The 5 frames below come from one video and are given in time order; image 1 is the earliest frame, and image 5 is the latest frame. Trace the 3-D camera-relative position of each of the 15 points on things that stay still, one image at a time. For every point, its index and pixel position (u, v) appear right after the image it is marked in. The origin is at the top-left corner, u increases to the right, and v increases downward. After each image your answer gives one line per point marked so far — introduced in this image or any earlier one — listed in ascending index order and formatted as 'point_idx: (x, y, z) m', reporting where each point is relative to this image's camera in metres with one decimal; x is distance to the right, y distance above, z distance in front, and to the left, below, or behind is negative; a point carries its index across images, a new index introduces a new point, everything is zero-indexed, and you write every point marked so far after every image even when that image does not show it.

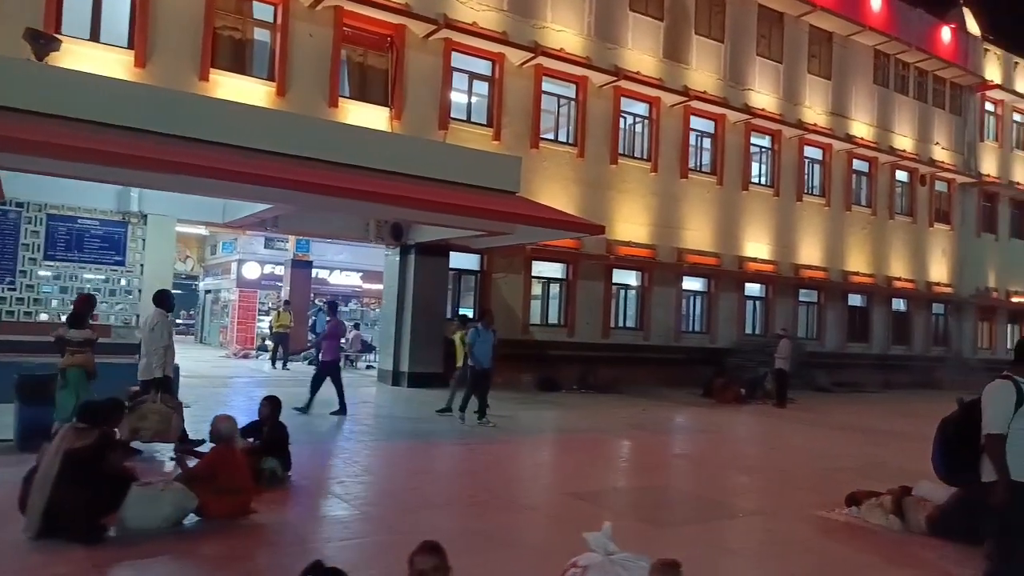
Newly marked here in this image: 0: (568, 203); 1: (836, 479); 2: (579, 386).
0: (+1.4, +2.2, +19.0) m
1: (+4.2, -2.5, +9.6) m
2: (+1.7, -2.5, +18.6) m
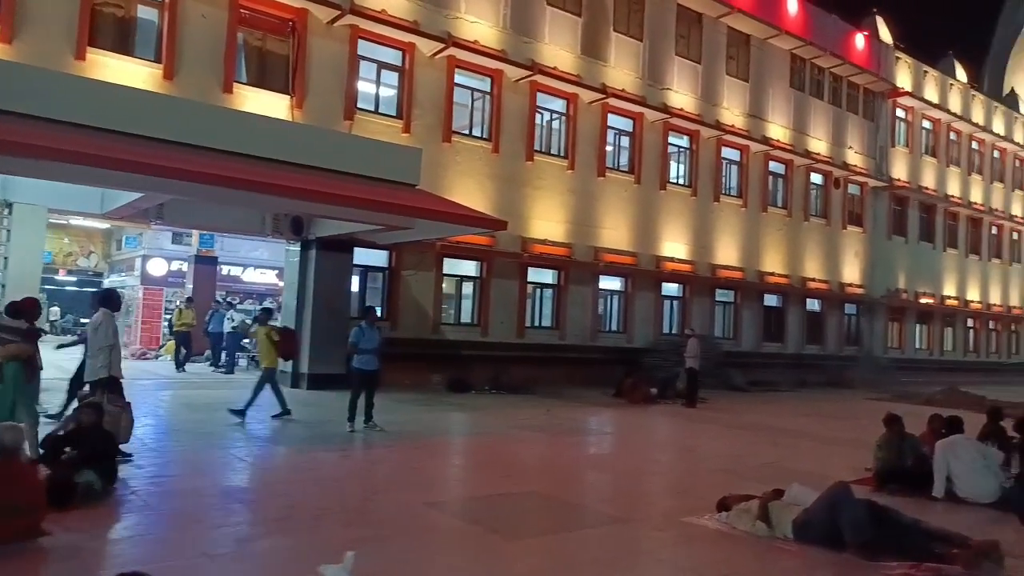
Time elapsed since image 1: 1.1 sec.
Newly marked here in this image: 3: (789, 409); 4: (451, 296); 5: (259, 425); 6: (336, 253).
0: (-0.8, +2.2, +18.6) m
1: (+2.7, -2.4, +9.4) m
2: (-0.5, -2.4, +18.2) m
3: (+6.6, -2.9, +17.6) m
4: (-1.5, -0.2, +18.4) m
5: (-4.1, -2.2, +11.9) m
6: (-3.8, +0.7, +15.8) m
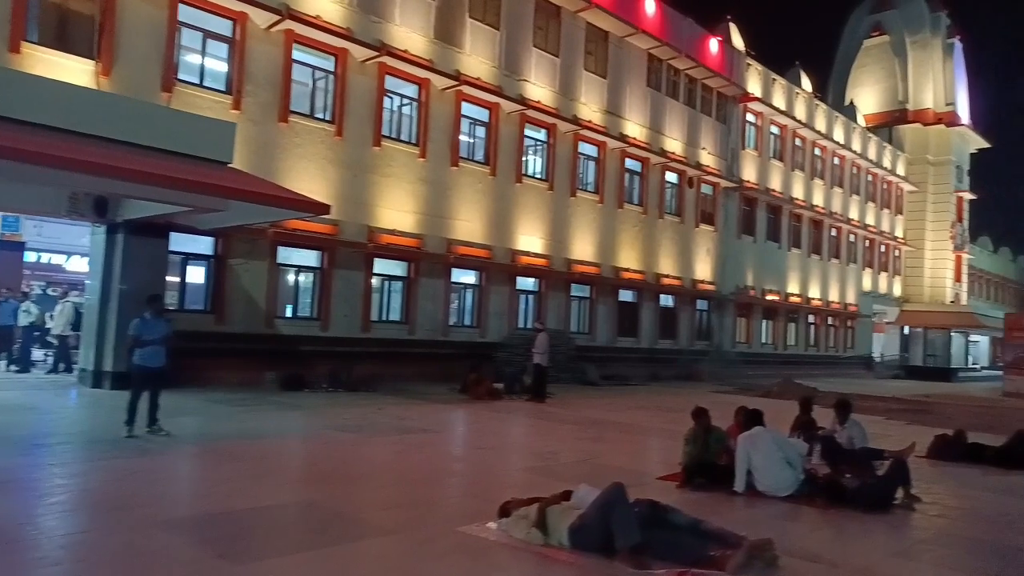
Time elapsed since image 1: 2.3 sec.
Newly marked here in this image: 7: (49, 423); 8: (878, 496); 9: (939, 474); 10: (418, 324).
0: (-4.5, +2.4, +17.5) m
1: (+0.4, -2.3, +9.0) m
2: (-4.2, -2.3, +17.1) m
3: (+2.9, -2.7, +17.7) m
4: (-5.2, 0.0, +17.2) m
5: (-6.7, -2.0, +10.4) m
6: (-7.0, +1.0, +14.3) m
7: (-6.9, -2.0, +10.9) m
8: (+3.5, -2.0, +7.2) m
9: (+5.5, -2.4, +9.6) m
10: (-2.5, -0.9, +19.5) m
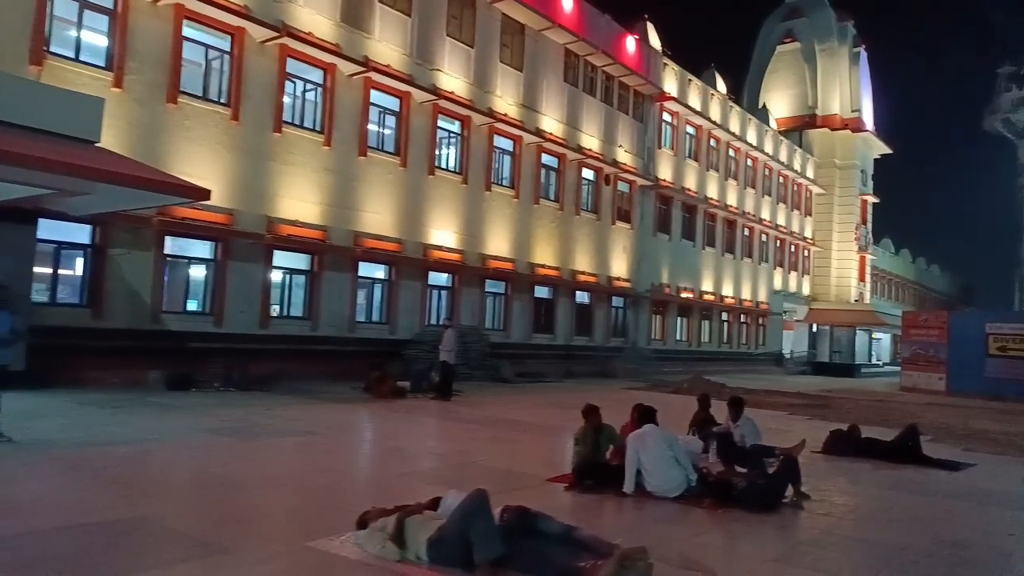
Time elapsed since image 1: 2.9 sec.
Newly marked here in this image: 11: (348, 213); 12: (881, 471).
0: (-6.5, +2.6, +16.4) m
1: (-0.9, -2.2, +8.4) m
2: (-6.3, -2.1, +16.1) m
3: (+0.7, -2.6, +17.4) m
4: (-7.3, +0.2, +16.1) m
5: (-8.1, -1.9, +9.2) m
6: (-8.8, +1.1, +13.0) m
7: (-8.4, -1.8, +9.6) m
8: (+2.4, -1.9, +7.0) m
9: (+4.1, -2.4, +9.6) m
10: (-4.8, -0.8, +18.7) m
11: (-4.3, +2.0, +19.3) m
12: (+4.8, -2.4, +9.7) m
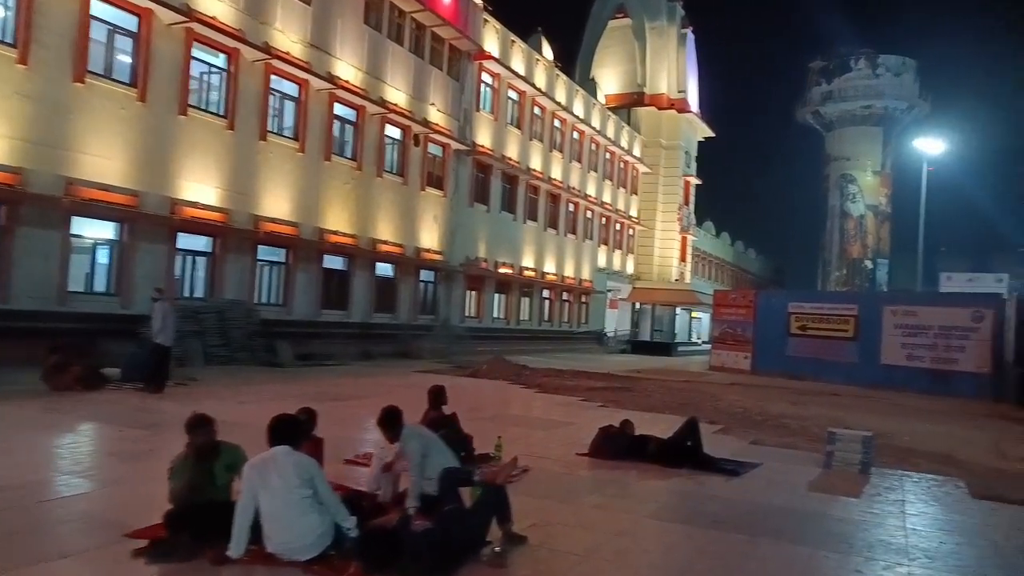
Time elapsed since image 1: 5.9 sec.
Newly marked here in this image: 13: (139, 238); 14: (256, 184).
0: (-11.0, +3.3, +11.9) m
1: (-4.0, -1.8, +5.3) m
2: (-10.7, -1.4, +11.8) m
3: (-4.1, -2.0, +14.4) m
4: (-11.6, +0.9, +11.5) m
5: (-11.2, -1.3, +4.6) m
6: (-12.5, +1.8, +8.2) m
7: (-11.5, -1.3, +5.0) m
8: (-0.4, -1.6, +4.6) m
9: (+0.8, -2.0, +7.5) m
10: (-9.8, 0.0, +14.6) m
11: (-9.3, +2.8, +15.2) m
12: (+1.4, -2.0, +7.7) m
13: (-8.5, +1.1, +16.9) m
14: (-6.9, +2.8, +19.8) m
